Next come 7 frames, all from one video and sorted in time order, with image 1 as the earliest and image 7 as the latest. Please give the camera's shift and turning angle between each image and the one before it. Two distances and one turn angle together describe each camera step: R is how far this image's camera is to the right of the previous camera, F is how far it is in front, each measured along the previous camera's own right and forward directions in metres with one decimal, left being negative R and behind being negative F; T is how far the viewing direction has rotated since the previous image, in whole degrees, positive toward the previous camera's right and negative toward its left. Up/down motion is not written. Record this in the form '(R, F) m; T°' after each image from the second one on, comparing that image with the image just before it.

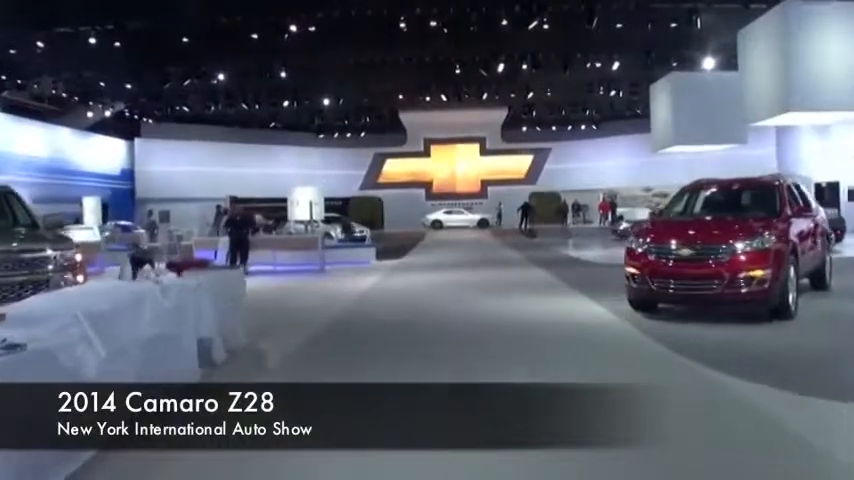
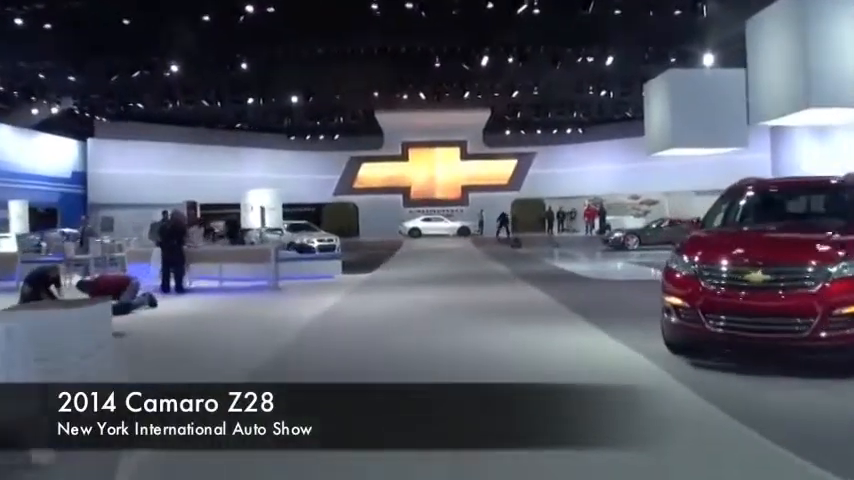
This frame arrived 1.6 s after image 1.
(+0.1, +2.7) m; +2°
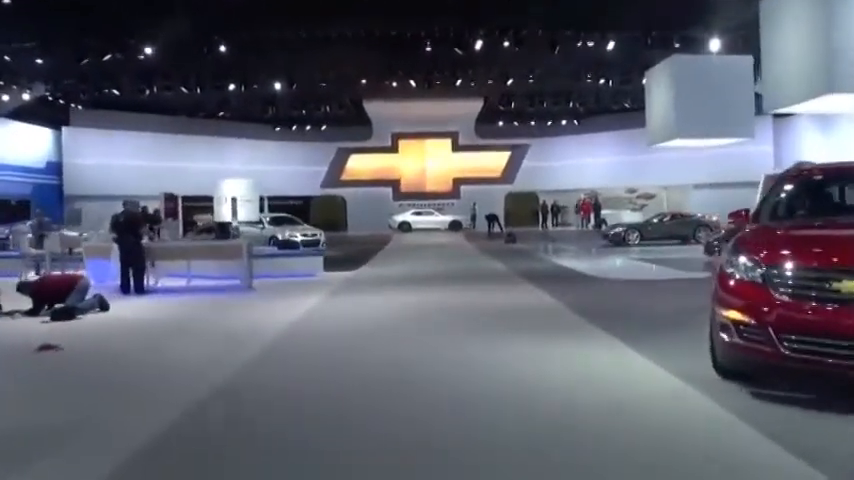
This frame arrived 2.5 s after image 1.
(0.0, +1.4) m; +1°
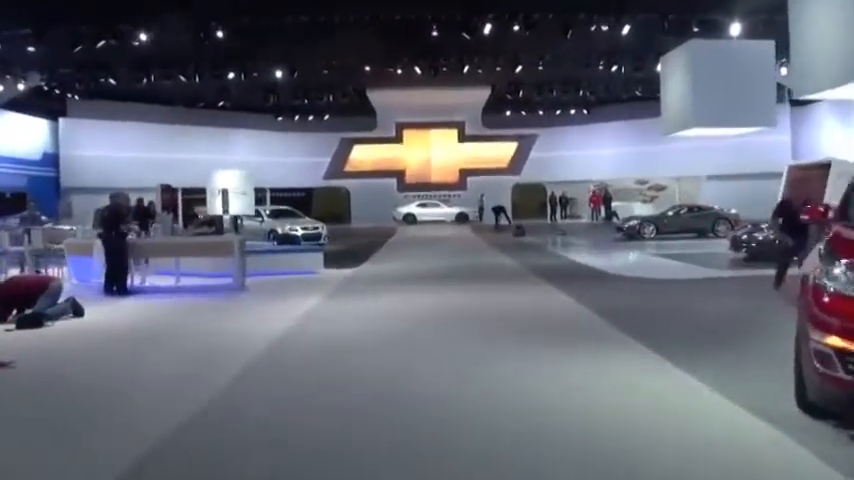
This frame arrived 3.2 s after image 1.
(0.0, +1.0) m; 0°
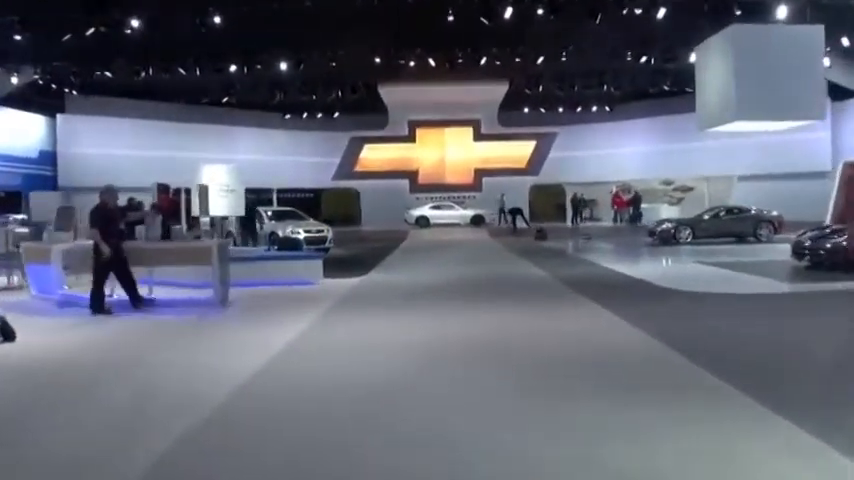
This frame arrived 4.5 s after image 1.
(-0.1, +2.1) m; -1°
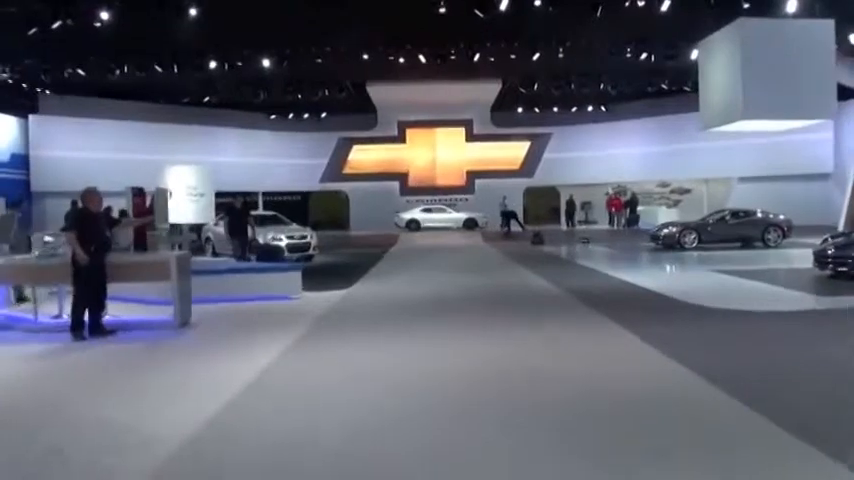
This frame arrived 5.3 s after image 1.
(0.0, +1.3) m; +1°
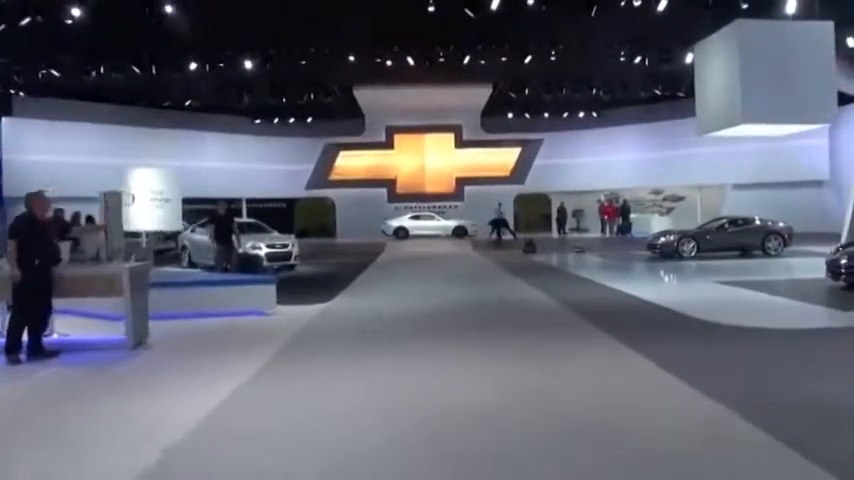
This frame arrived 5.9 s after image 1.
(0.0, +0.9) m; +1°
